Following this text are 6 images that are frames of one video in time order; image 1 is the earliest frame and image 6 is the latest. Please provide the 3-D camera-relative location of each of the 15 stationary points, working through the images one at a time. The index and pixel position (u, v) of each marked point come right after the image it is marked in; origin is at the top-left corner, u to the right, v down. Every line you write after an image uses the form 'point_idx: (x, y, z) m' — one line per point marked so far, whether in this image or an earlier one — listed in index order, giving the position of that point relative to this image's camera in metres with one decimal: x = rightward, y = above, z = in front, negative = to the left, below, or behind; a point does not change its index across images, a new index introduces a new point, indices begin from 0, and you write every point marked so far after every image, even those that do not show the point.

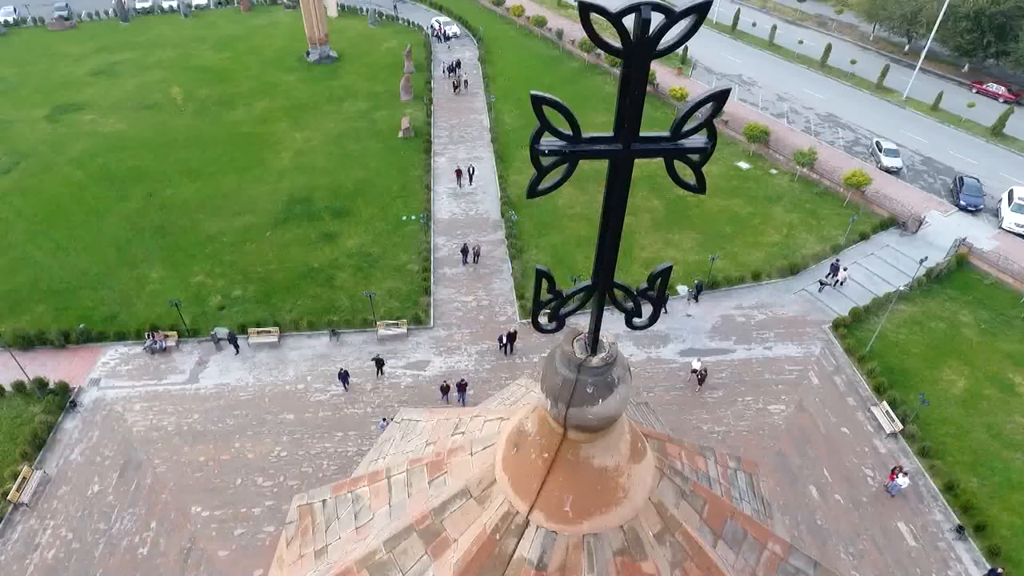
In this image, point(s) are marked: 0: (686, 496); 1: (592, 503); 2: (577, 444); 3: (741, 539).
0: (+0.8, -1.0, +3.0) m
1: (+0.3, -0.9, +2.5) m
2: (+0.2, -0.6, +2.5) m
3: (+1.2, -1.3, +3.2) m
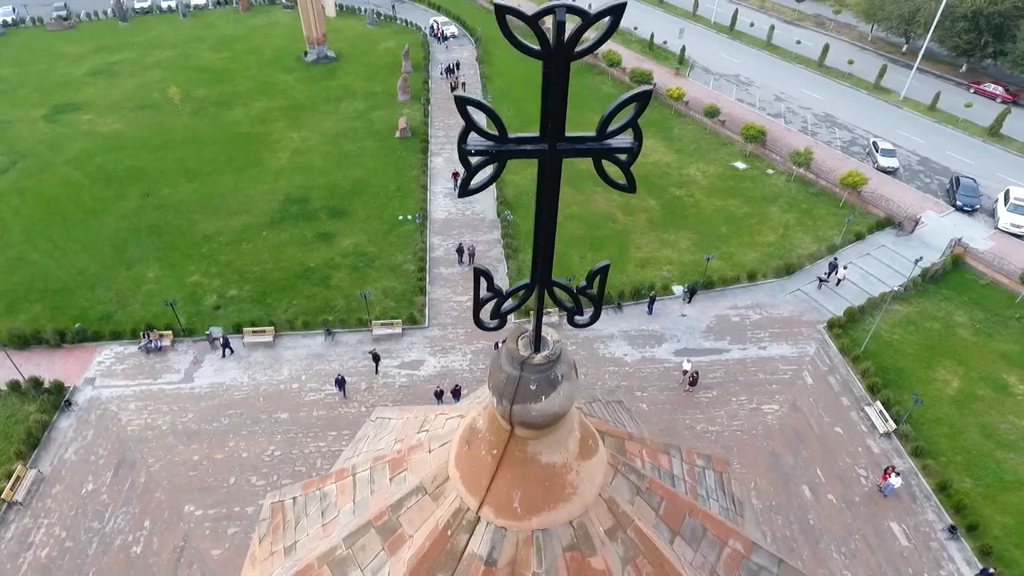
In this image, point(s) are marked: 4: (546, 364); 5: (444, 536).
0: (+0.6, -1.0, +3.0) m
1: (+0.1, -0.9, +2.6) m
2: (0.0, -0.6, +2.5) m
3: (+1.0, -1.3, +3.2) m
4: (+0.1, -0.3, +2.3) m
5: (-0.3, -1.1, +2.7) m
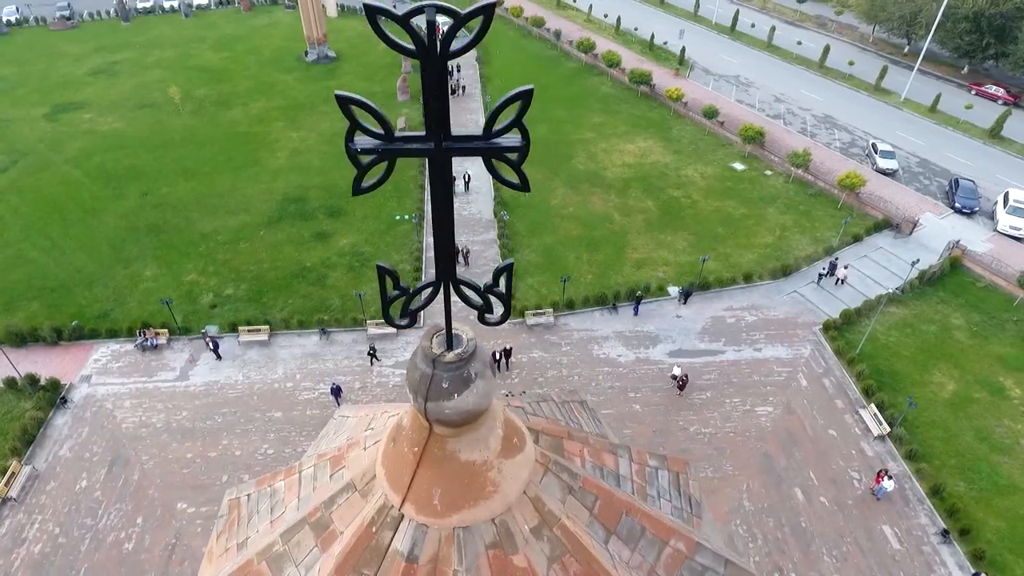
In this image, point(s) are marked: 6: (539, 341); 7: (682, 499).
0: (+0.3, -1.0, +3.0) m
1: (-0.2, -0.9, +2.6) m
2: (-0.3, -0.6, +2.6) m
3: (+0.7, -1.3, +3.2) m
4: (-0.2, -0.3, +2.3) m
5: (-0.6, -1.0, +2.7) m
6: (+0.9, -1.7, +19.7) m
7: (+1.2, -1.4, +4.3) m
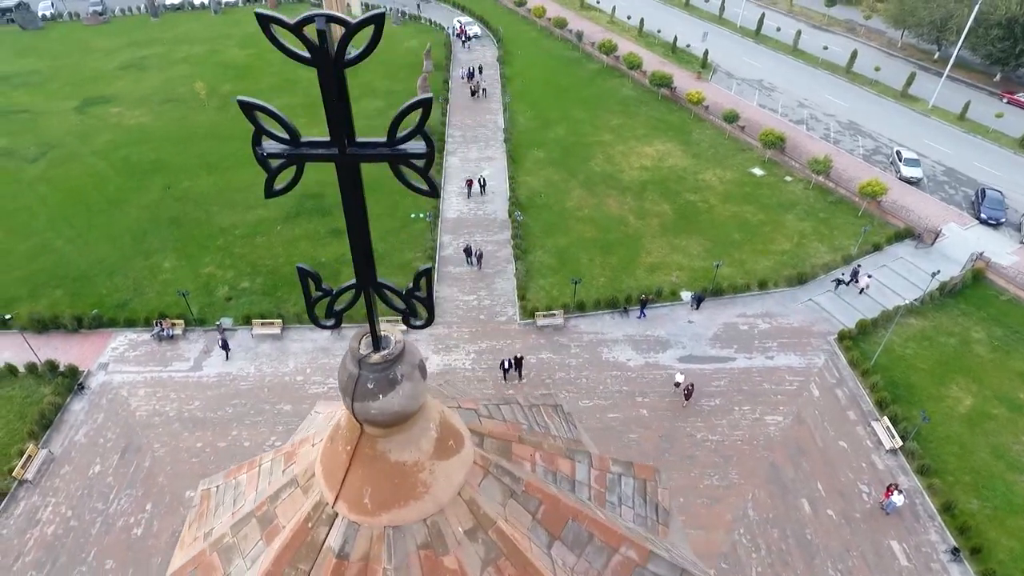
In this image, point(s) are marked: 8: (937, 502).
0: (0.0, -1.0, +3.0) m
1: (-0.5, -0.9, +2.6) m
2: (-0.6, -0.6, +2.6) m
3: (+0.4, -1.3, +3.2) m
4: (-0.5, -0.3, +2.4) m
5: (-0.9, -1.0, +2.7) m
6: (+1.1, -1.7, +19.7) m
7: (+0.9, -1.5, +4.3) m
8: (+10.5, -5.3, +15.6) m
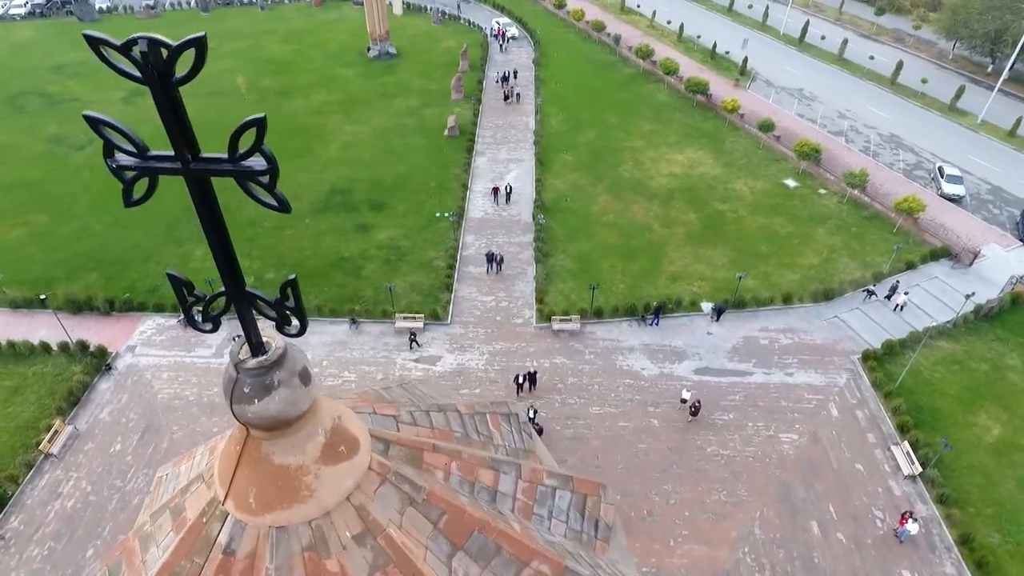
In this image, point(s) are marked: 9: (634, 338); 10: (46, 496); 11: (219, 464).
0: (-0.5, -1.0, +3.0) m
1: (-1.0, -0.9, +2.7) m
2: (-1.1, -0.6, +2.7) m
3: (-0.1, -1.4, +3.2) m
4: (-1.0, -0.3, +2.4) m
5: (-1.4, -1.1, +2.8) m
6: (+1.6, -1.8, +19.7) m
7: (+0.5, -1.6, +4.3) m
8: (+10.5, -5.8, +15.0) m
9: (+3.9, -1.6, +20.0) m
10: (-11.4, -5.1, +15.3) m
11: (-1.3, -0.8, +2.8) m
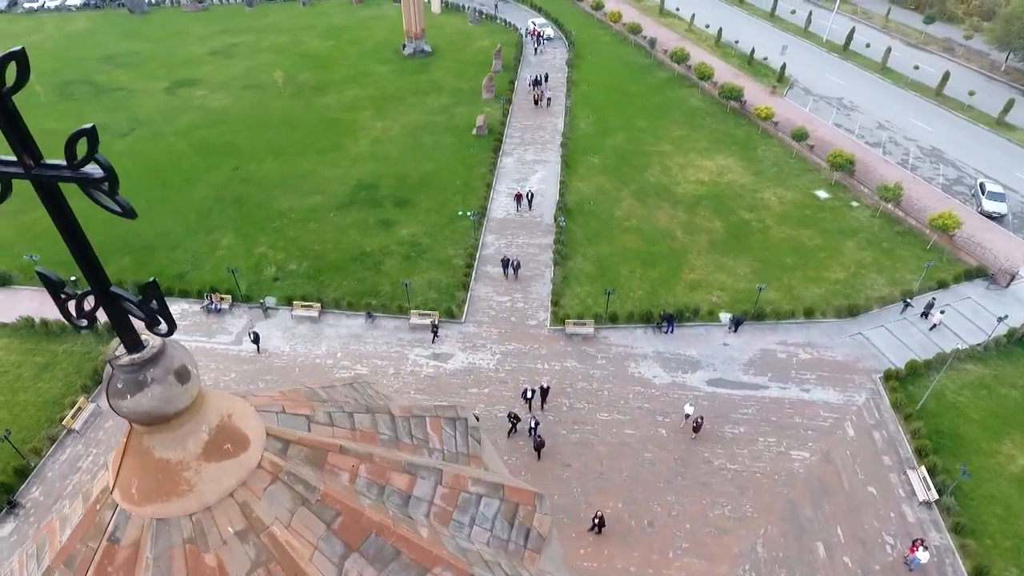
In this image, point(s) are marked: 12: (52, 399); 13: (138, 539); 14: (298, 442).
0: (-1.0, -1.1, +3.1) m
1: (-1.6, -0.9, +2.8) m
2: (-1.6, -0.6, +2.7) m
3: (-0.6, -1.4, +3.3) m
4: (-1.5, -0.3, +2.5) m
5: (-1.9, -1.0, +2.9) m
6: (+1.9, -2.0, +19.6) m
7: (0.0, -1.7, +4.3) m
8: (+10.4, -6.3, +14.4) m
9: (+4.2, -1.8, +19.8) m
10: (-11.4, -4.6, +16.0) m
11: (-1.8, -0.8, +2.9) m
12: (-12.9, -3.1, +17.7) m
13: (-1.6, -1.1, +2.8) m
14: (-1.1, -0.8, +3.2) m
